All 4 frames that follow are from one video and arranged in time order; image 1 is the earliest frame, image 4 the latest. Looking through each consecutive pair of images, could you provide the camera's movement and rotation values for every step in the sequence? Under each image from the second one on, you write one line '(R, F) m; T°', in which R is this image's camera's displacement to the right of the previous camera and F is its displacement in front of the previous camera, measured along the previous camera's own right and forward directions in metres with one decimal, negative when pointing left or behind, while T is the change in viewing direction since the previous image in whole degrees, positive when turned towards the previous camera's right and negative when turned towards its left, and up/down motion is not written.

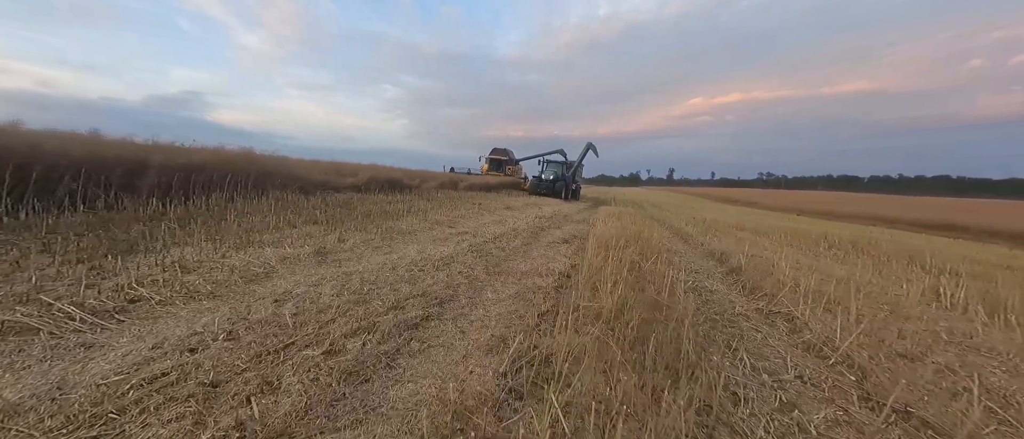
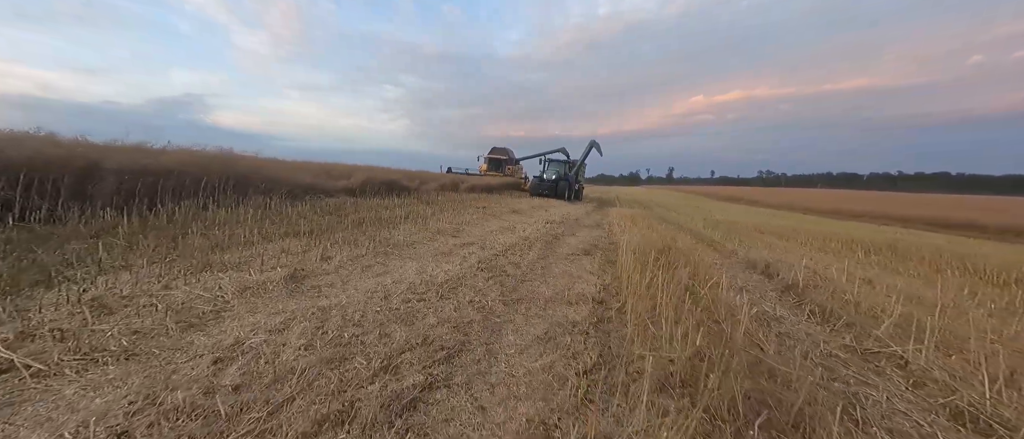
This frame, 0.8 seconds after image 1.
(-0.2, +0.8) m; 0°
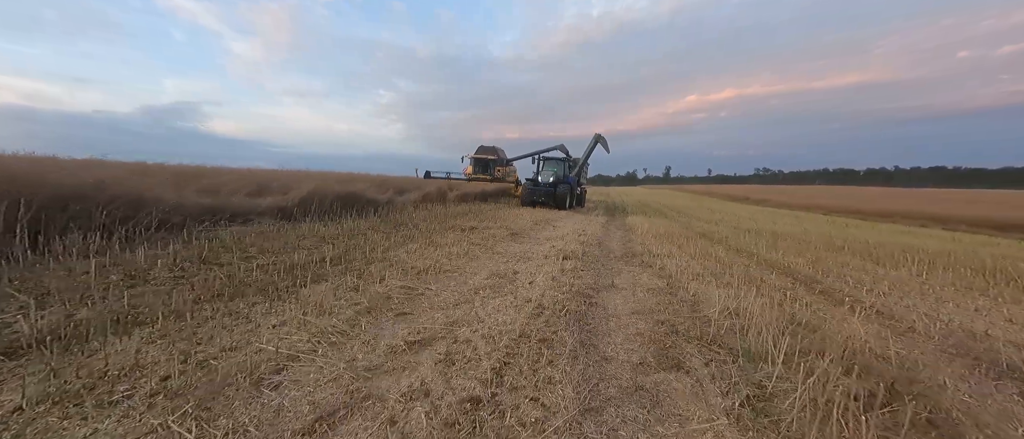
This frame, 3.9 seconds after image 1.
(0.0, +2.8) m; 0°
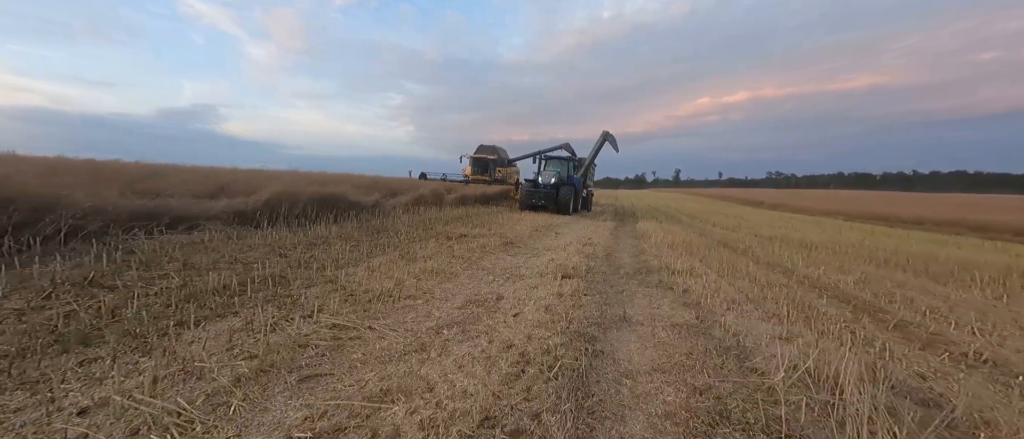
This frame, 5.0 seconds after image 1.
(+0.3, +1.0) m; -1°
